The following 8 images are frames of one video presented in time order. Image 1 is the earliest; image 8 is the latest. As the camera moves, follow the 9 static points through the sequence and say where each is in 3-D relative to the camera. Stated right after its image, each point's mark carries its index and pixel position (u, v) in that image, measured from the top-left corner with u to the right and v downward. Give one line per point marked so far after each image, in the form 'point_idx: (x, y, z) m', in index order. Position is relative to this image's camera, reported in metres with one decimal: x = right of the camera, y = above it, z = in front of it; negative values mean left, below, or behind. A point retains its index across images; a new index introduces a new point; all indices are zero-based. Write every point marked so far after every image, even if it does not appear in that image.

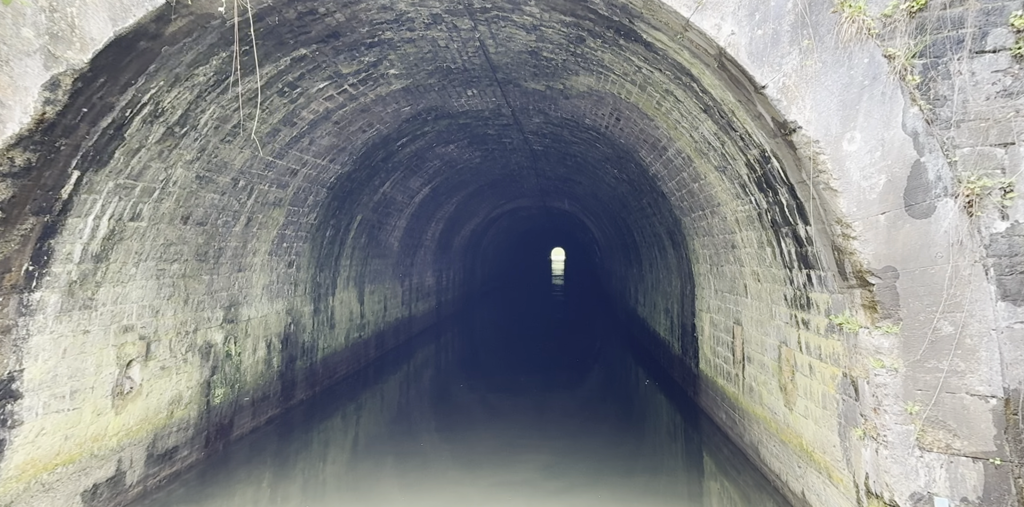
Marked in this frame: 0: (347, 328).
0: (-3.0, -1.3, +8.2) m
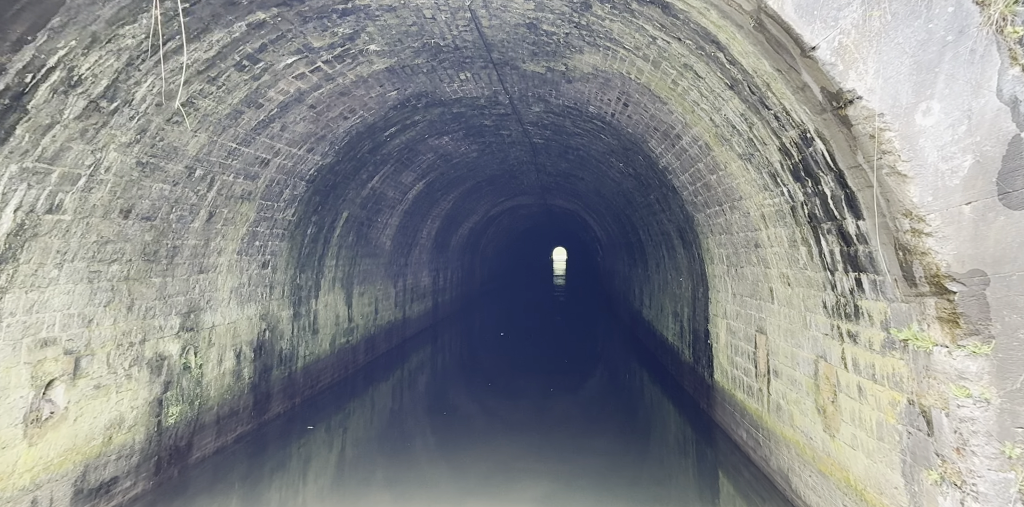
0: (-3.0, -1.3, +7.7) m
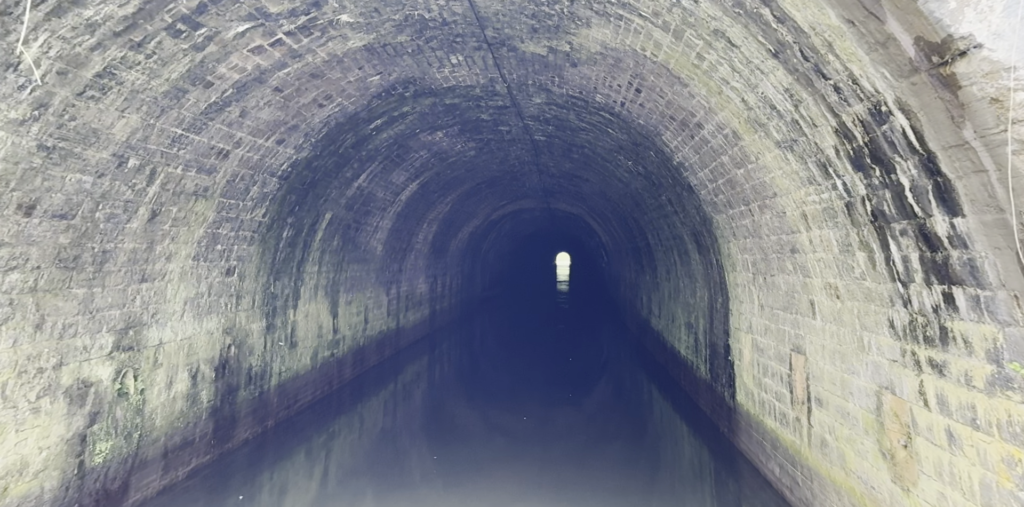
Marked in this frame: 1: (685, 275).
0: (-3.0, -1.4, +7.0) m
1: (+3.2, -0.4, +8.4) m
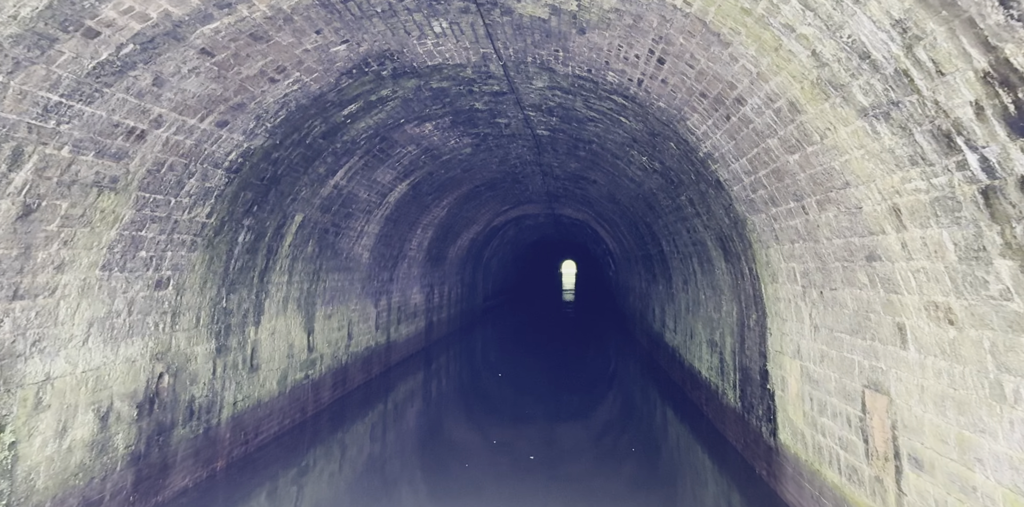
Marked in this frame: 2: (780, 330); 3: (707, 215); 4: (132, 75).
0: (-3.1, -1.5, +6.1) m
1: (+3.2, -0.5, +7.4) m
2: (+2.7, -0.8, +4.6) m
3: (+2.7, +0.5, +6.3) m
4: (-2.4, +1.1, +2.9) m
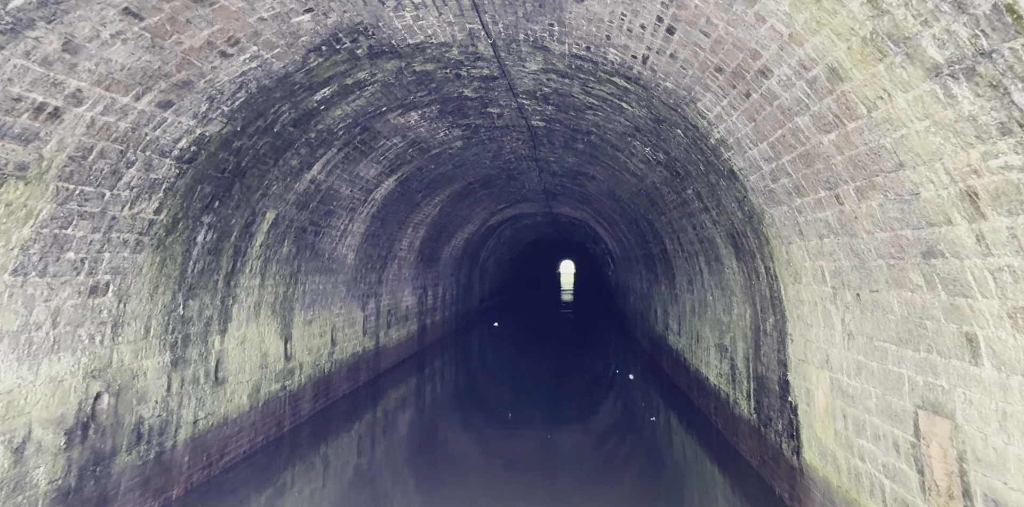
0: (-3.1, -1.5, +5.6) m
1: (+3.1, -0.5, +6.9) m
2: (+2.6, -0.7, +4.1) m
3: (+2.6, +0.6, +5.8) m
4: (-2.4, +1.1, +2.3) m
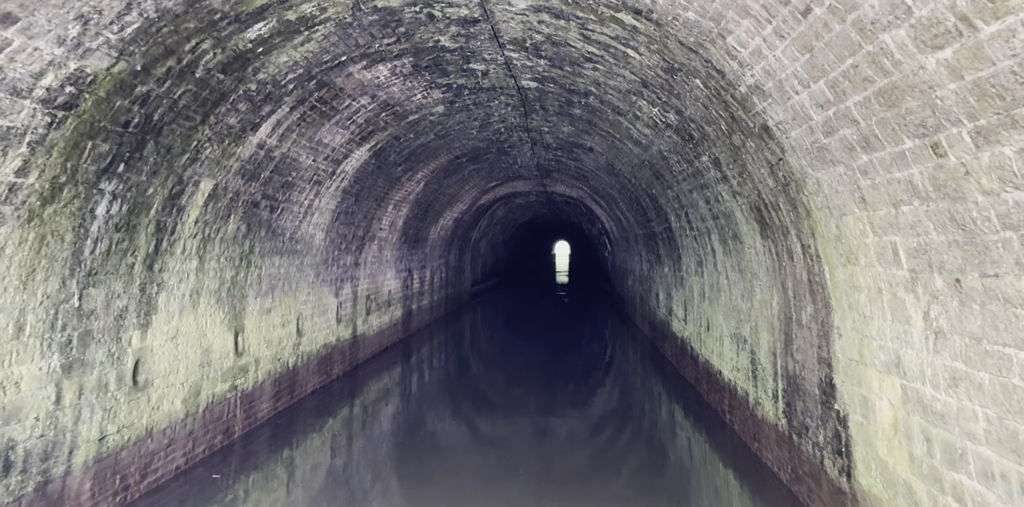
0: (-3.3, -1.3, +4.7) m
1: (+2.9, -0.2, +6.1) m
2: (+2.5, -0.6, +3.3) m
3: (+2.4, +0.8, +4.9) m
4: (-2.6, +1.2, +1.4) m
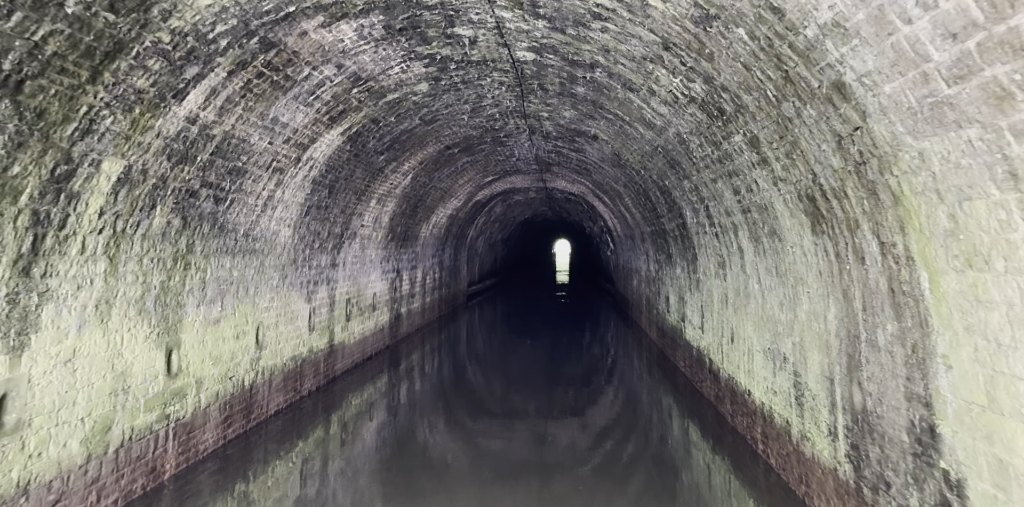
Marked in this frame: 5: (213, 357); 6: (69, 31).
0: (-3.4, -1.3, +3.8) m
1: (+2.8, -0.2, +5.1) m
2: (+2.4, -0.6, +2.3) m
3: (+2.3, +0.8, +3.9) m
4: (-2.6, +1.2, +0.4) m
5: (-3.4, -1.2, +5.3) m
6: (-2.7, +1.3, +2.7) m
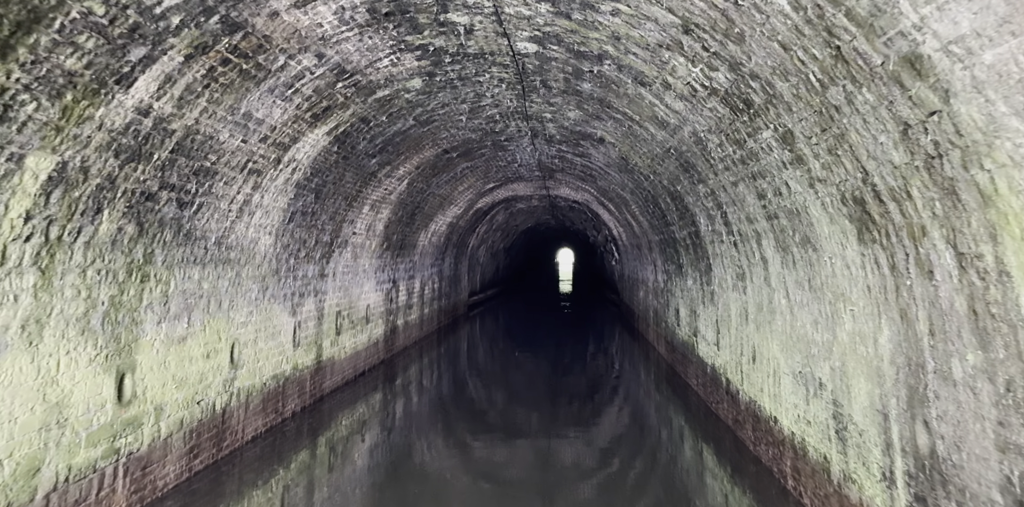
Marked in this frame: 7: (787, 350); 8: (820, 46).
0: (-3.4, -1.3, +3.2) m
1: (+2.8, -0.3, +4.5) m
2: (+2.4, -0.6, +1.7) m
3: (+2.3, +0.7, +3.3) m
4: (-2.7, +1.2, -0.1) m
5: (-3.4, -1.3, +4.7) m
6: (-2.7, +1.3, +2.2) m
7: (+2.9, -1.0, +5.0) m
8: (+1.9, +1.3, +2.8) m
